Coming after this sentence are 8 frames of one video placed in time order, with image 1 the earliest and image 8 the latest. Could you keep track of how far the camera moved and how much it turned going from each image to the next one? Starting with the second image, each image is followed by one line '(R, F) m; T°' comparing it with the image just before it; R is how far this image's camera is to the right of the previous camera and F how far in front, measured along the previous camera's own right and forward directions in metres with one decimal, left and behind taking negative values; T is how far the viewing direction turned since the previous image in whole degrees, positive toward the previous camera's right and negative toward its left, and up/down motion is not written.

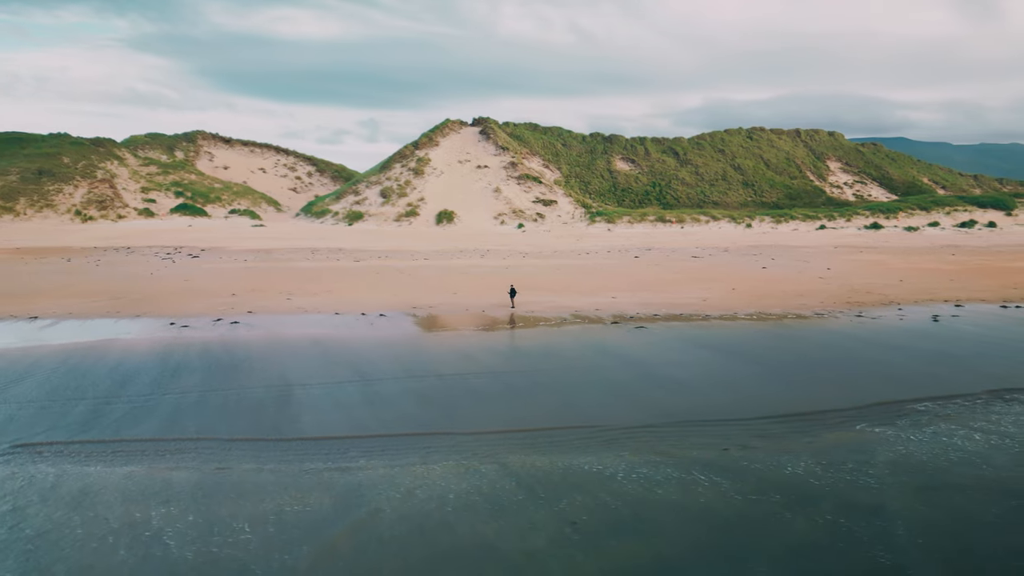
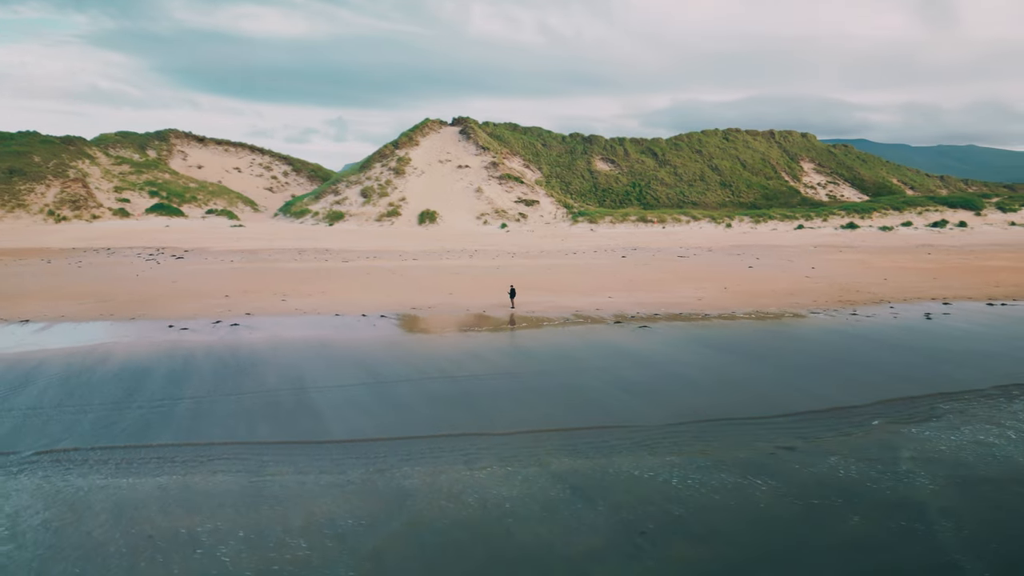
(-0.5, +0.1) m; +2°
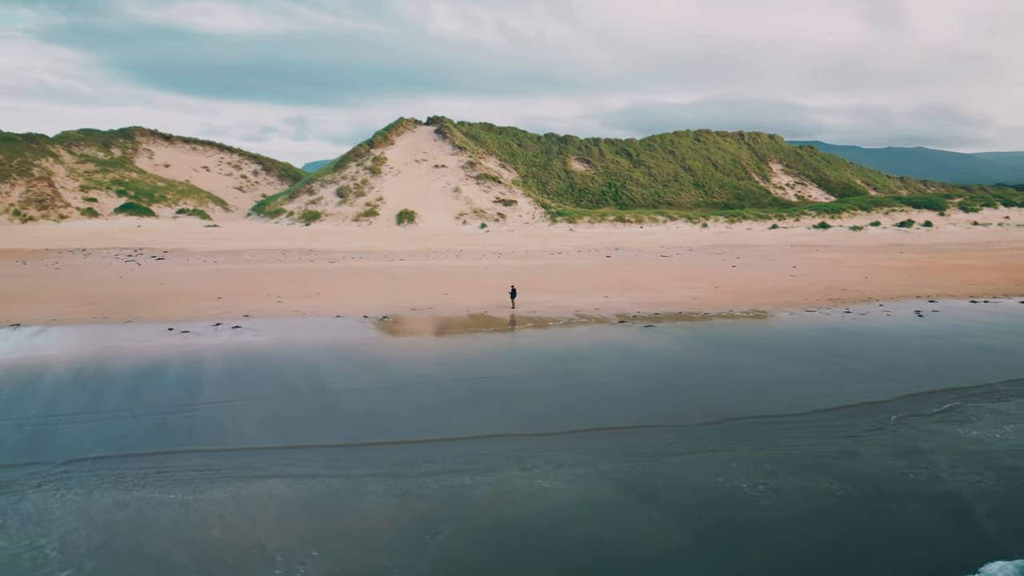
(-0.7, +0.1) m; +3°
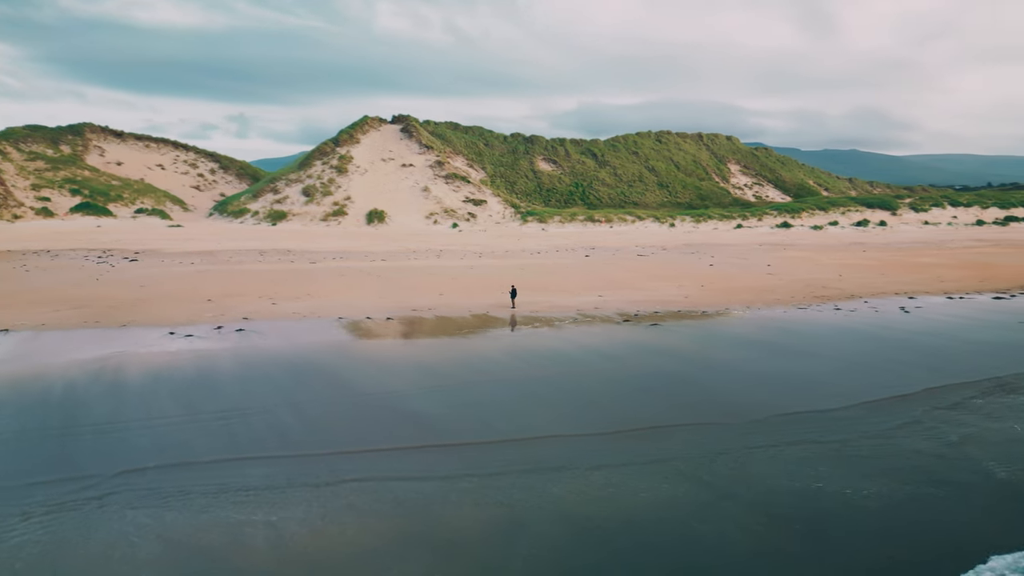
(-0.9, +0.1) m; +4°
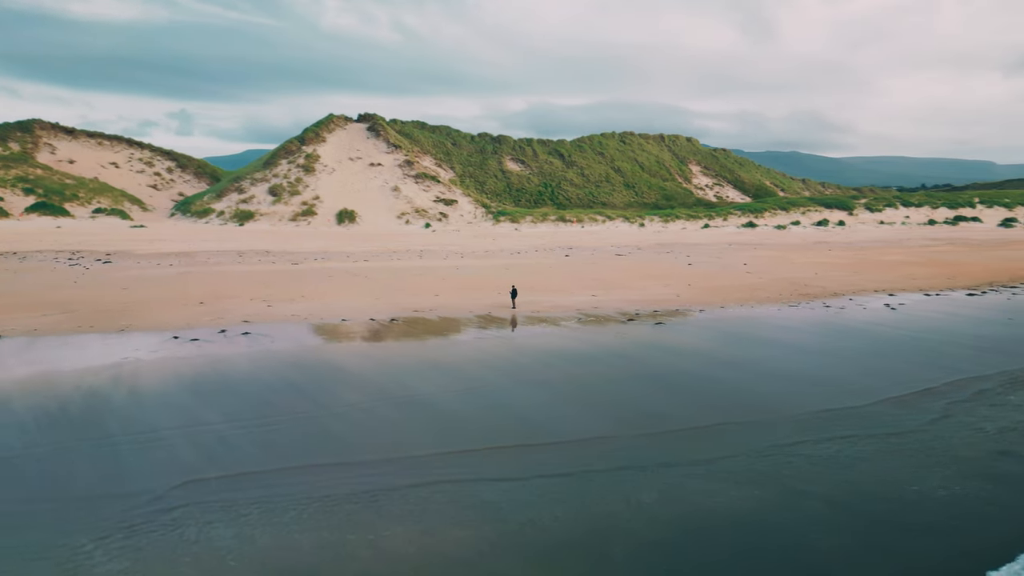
(-0.9, +0.1) m; +4°
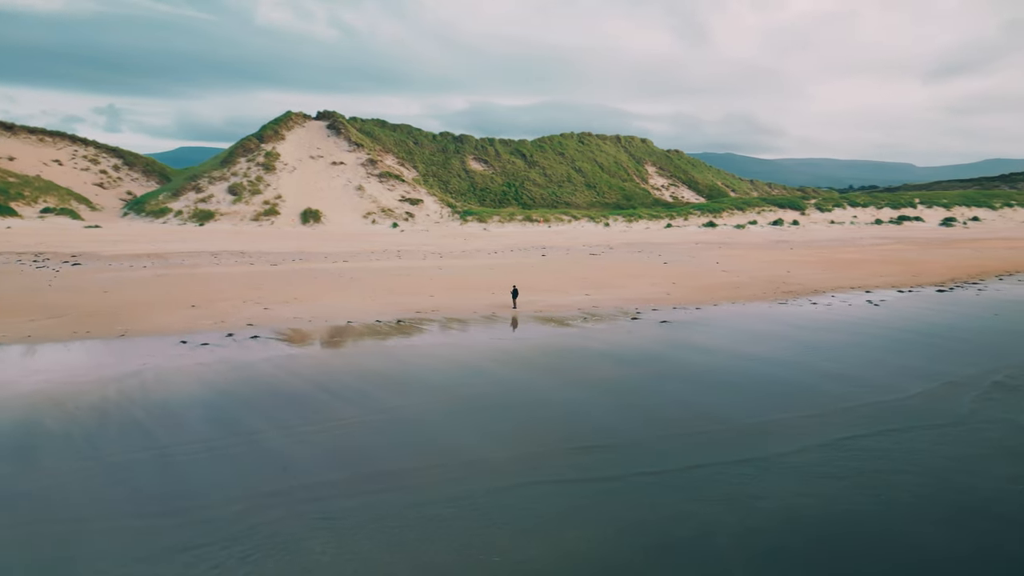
(-1.0, +0.1) m; +5°
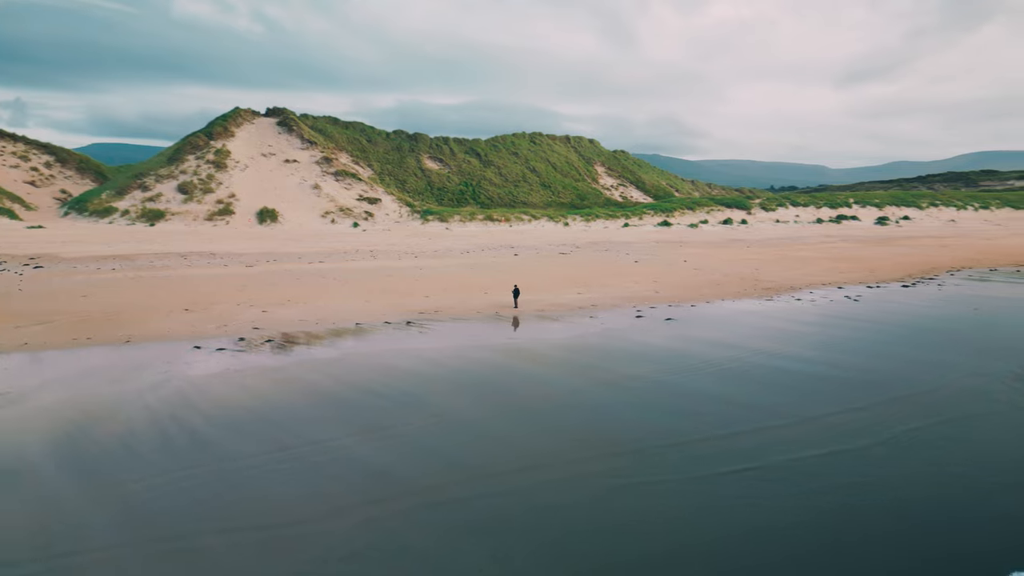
(-1.2, +0.2) m; +5°
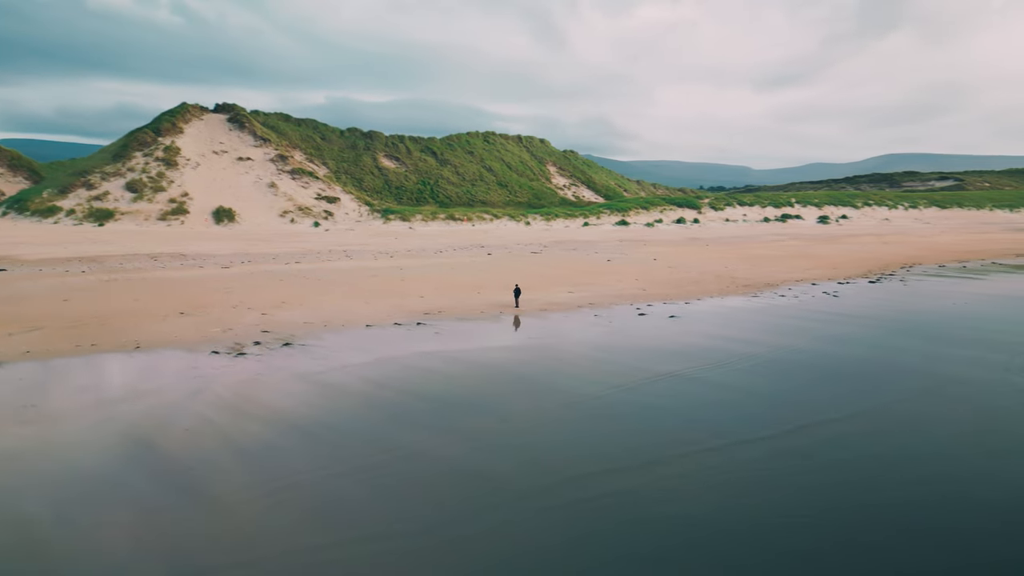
(-1.1, +0.2) m; +5°
